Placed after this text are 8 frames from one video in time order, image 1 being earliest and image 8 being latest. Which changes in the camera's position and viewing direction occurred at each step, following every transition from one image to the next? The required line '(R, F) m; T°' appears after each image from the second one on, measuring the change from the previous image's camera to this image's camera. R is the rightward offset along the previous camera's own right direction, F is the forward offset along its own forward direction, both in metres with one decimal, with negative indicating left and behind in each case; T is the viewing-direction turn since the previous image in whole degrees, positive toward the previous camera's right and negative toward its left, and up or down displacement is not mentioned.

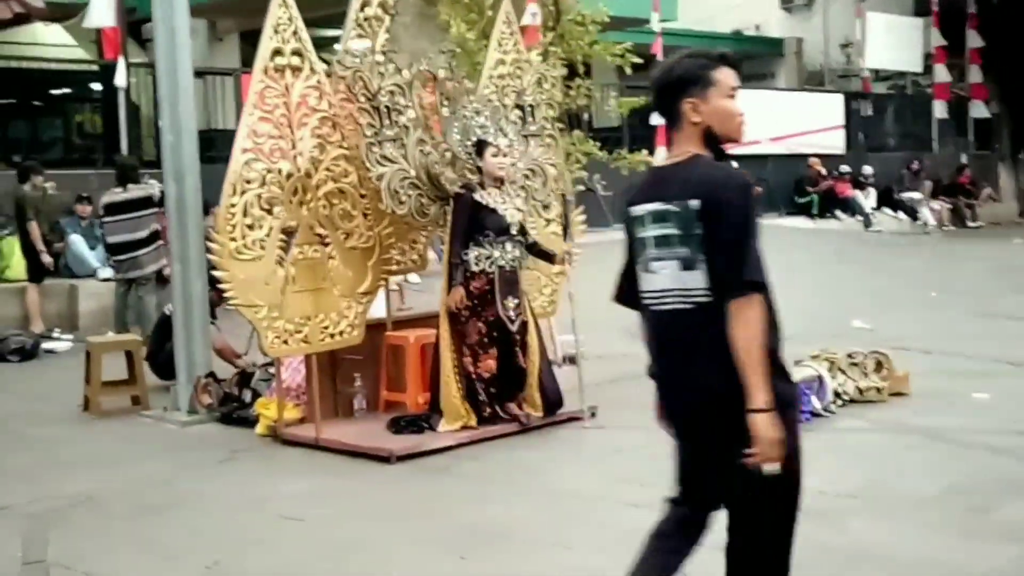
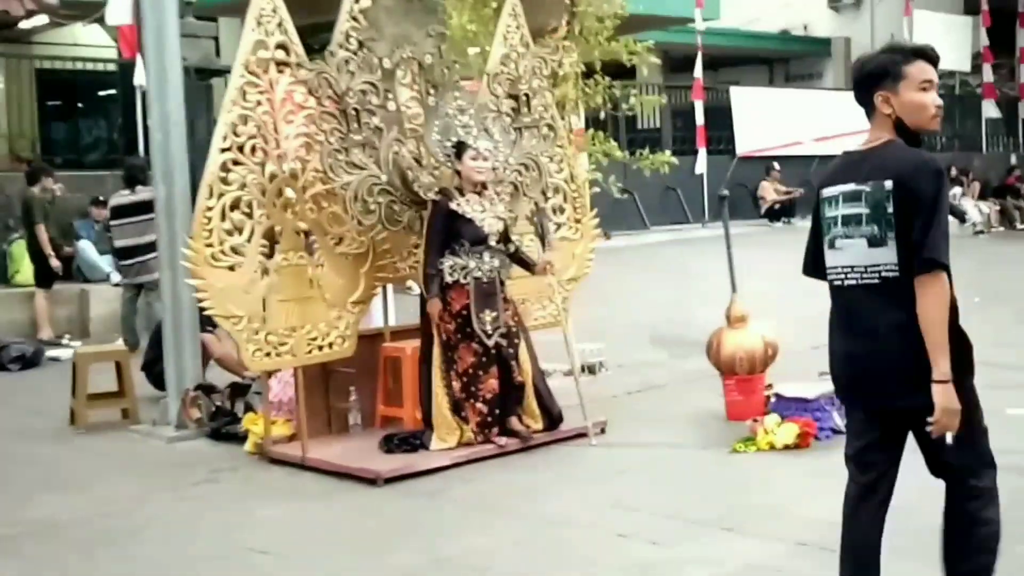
(+0.3, +0.5) m; -2°
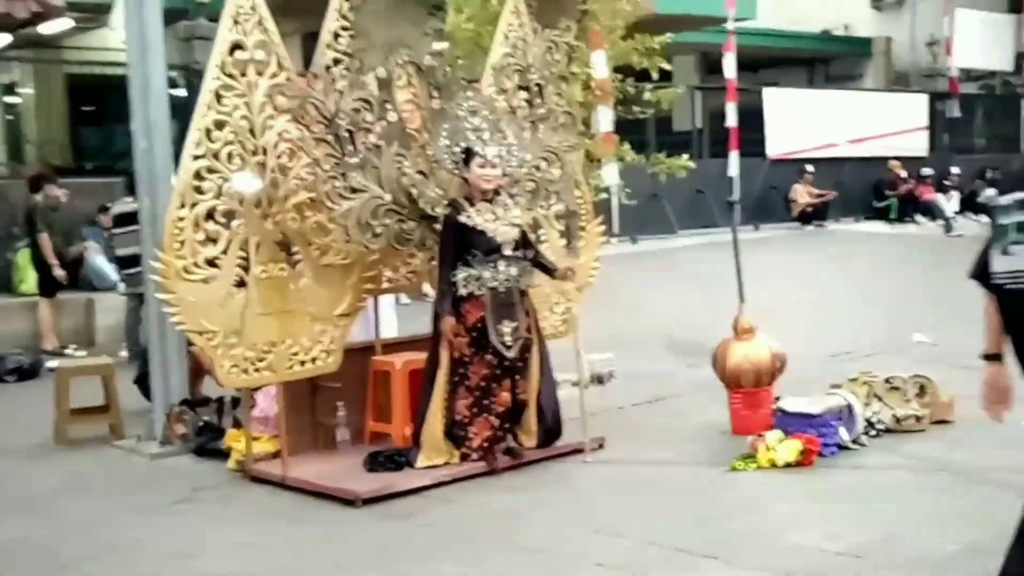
(+0.3, +0.3) m; -2°
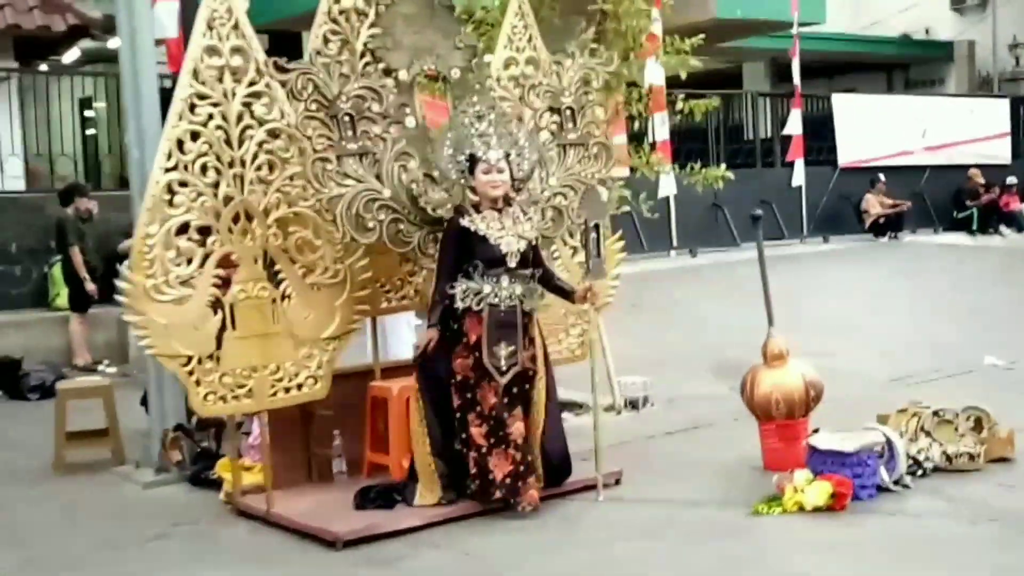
(+0.4, +0.5) m; -4°
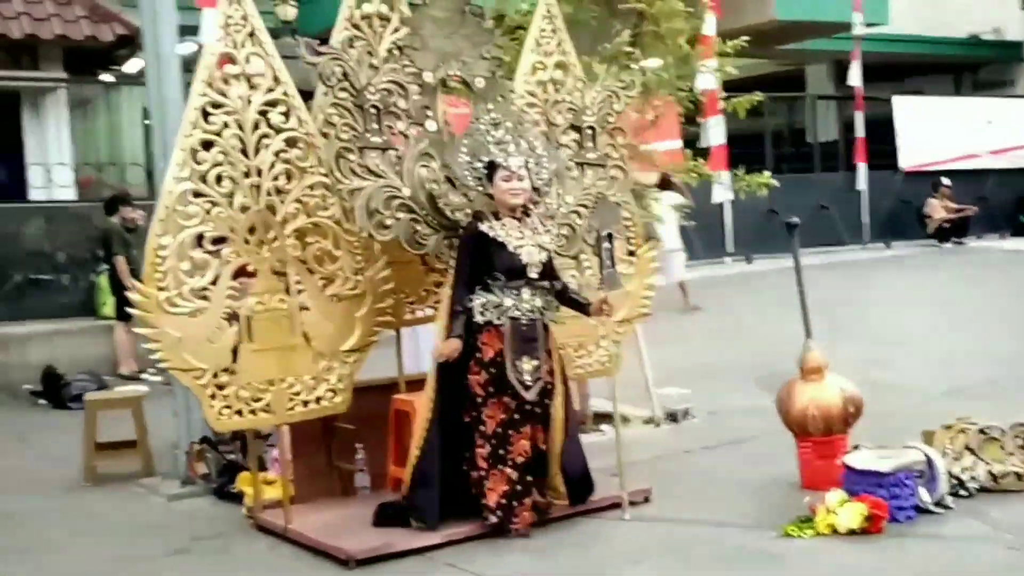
(+0.2, +0.2) m; -3°
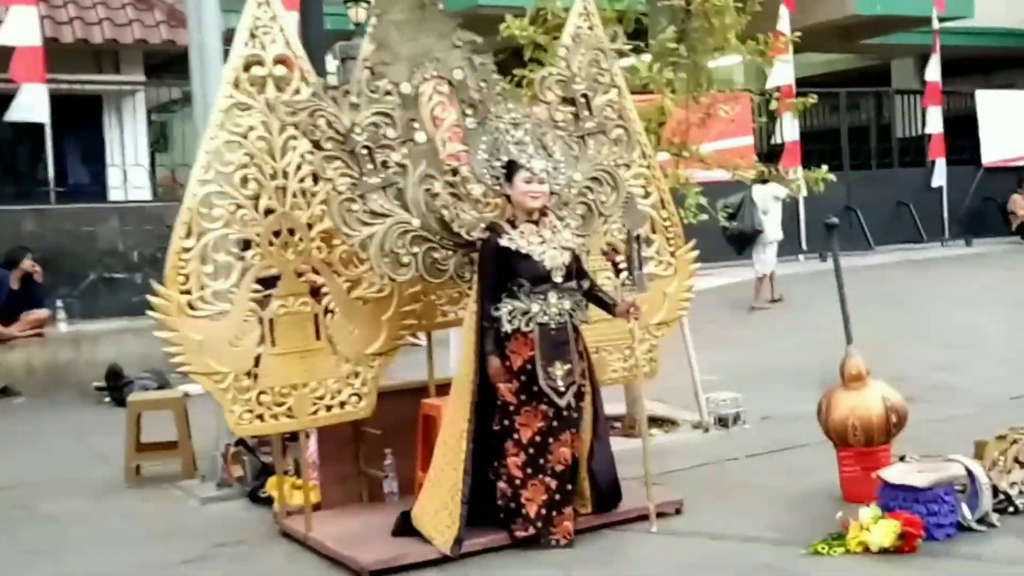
(+0.3, +0.2) m; -4°
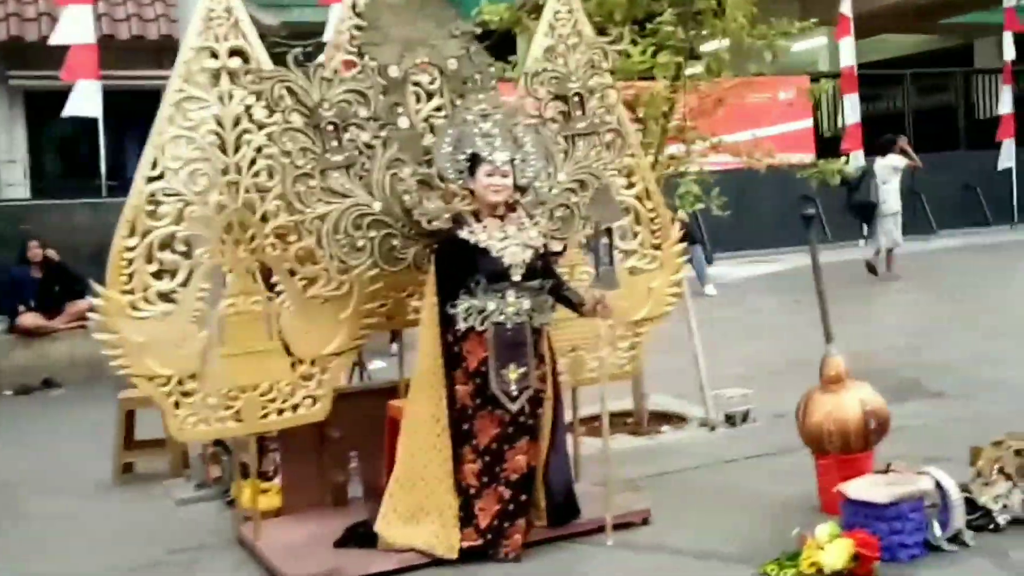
(+0.6, +0.3) m; -5°
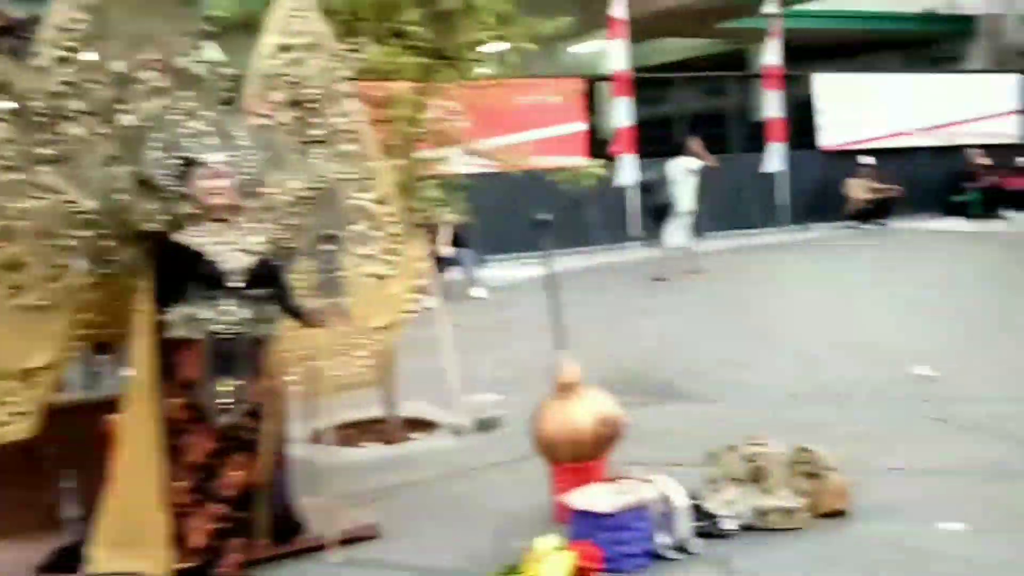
(+0.3, +0.1) m; +9°
